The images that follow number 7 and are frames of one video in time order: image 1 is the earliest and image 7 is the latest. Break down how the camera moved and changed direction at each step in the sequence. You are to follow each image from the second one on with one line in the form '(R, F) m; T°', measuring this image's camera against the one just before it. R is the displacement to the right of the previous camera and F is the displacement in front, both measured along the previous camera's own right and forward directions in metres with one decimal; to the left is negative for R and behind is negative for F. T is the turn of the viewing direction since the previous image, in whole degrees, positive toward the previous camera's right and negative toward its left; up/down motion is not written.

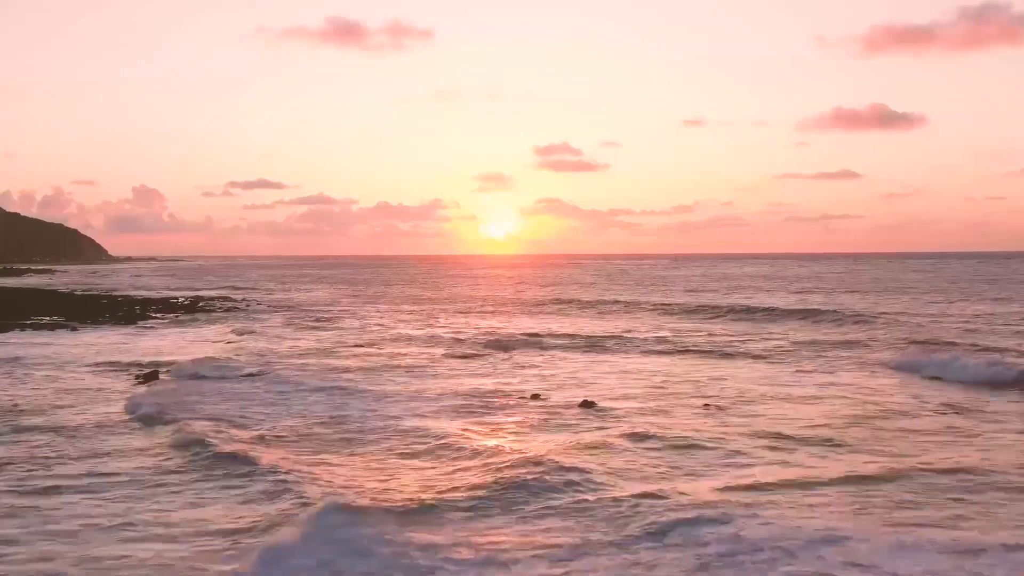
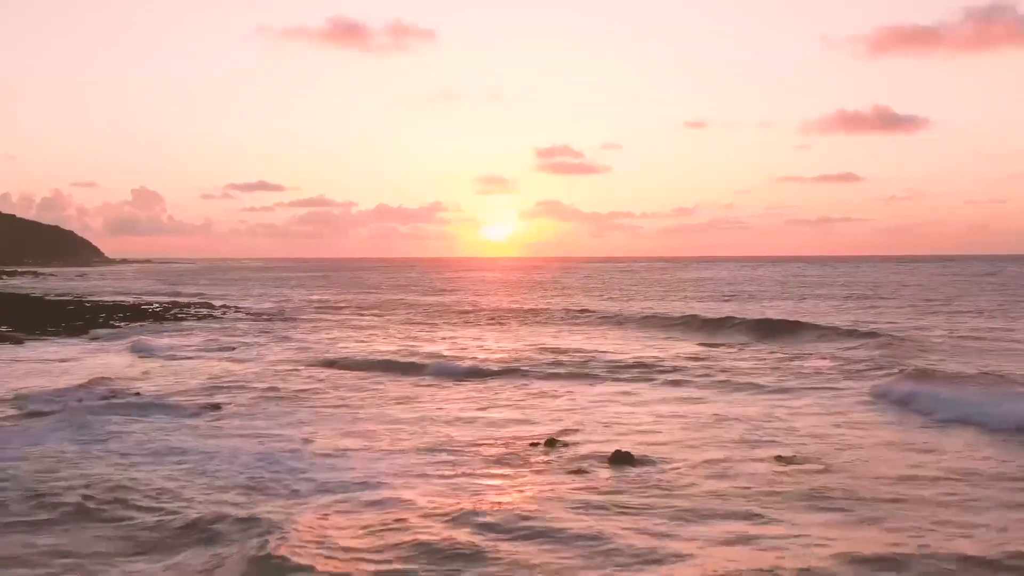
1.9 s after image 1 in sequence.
(-0.1, +4.3) m; 0°
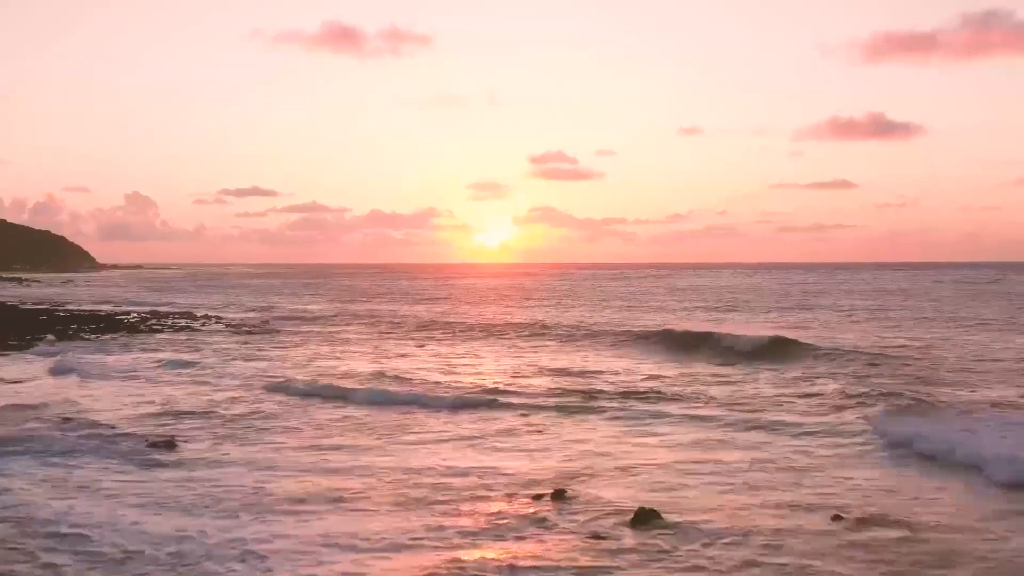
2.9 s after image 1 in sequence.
(-0.1, +2.4) m; 0°
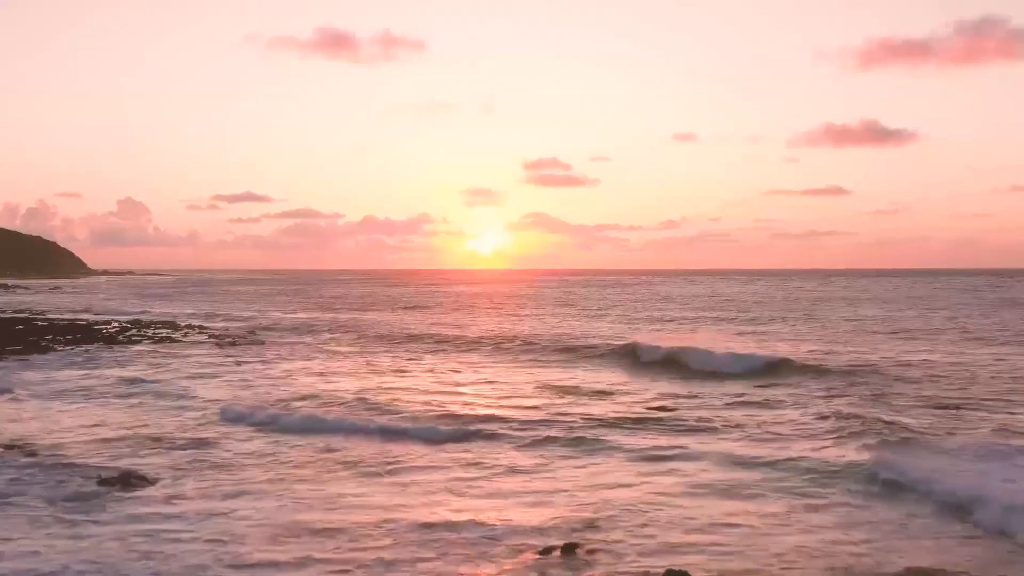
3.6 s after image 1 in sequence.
(-0.1, +1.8) m; 0°
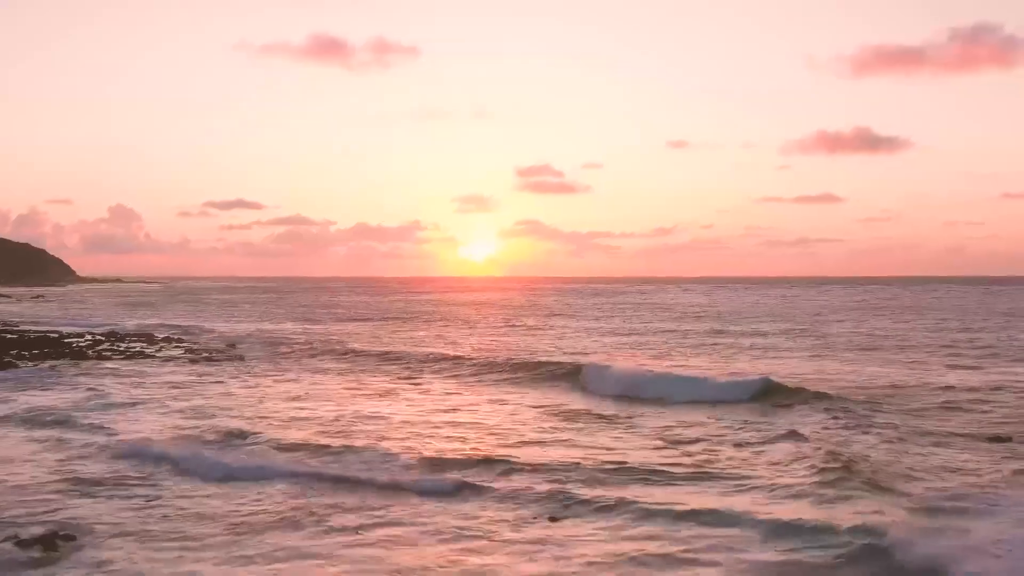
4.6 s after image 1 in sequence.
(-0.1, +2.3) m; 0°
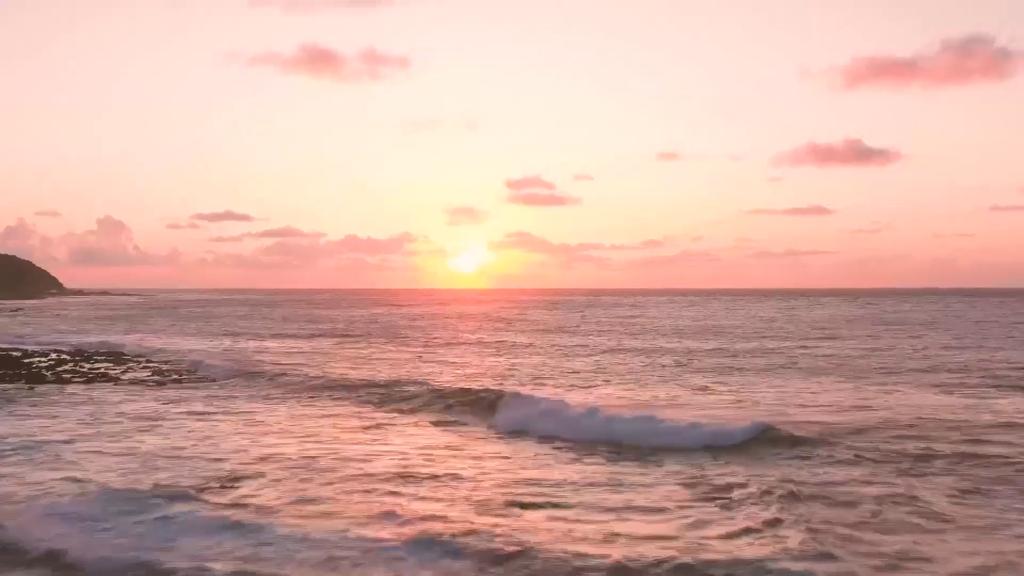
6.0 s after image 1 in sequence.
(-0.3, +3.1) m; +1°
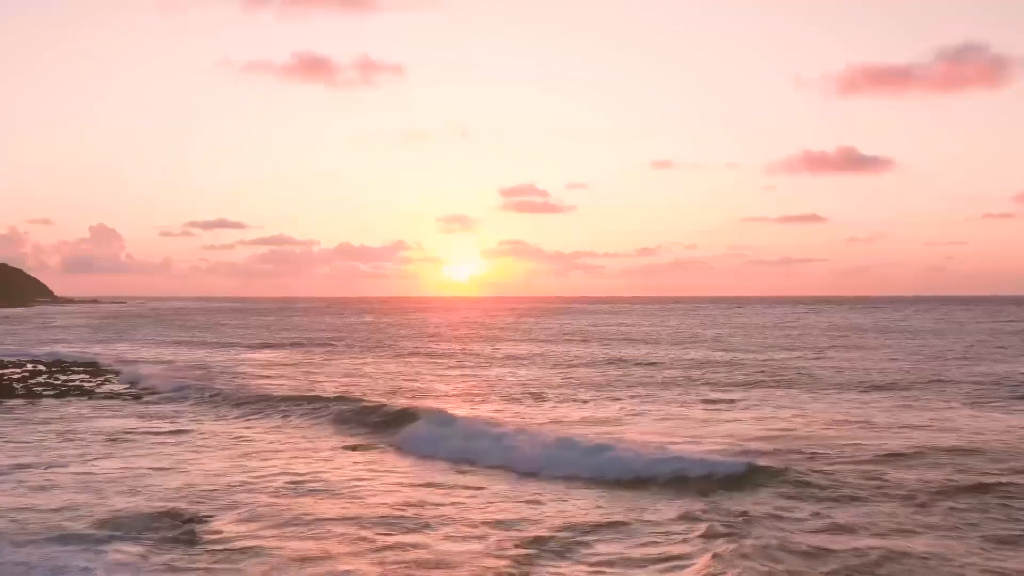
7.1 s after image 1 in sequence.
(-0.3, +2.1) m; 0°
